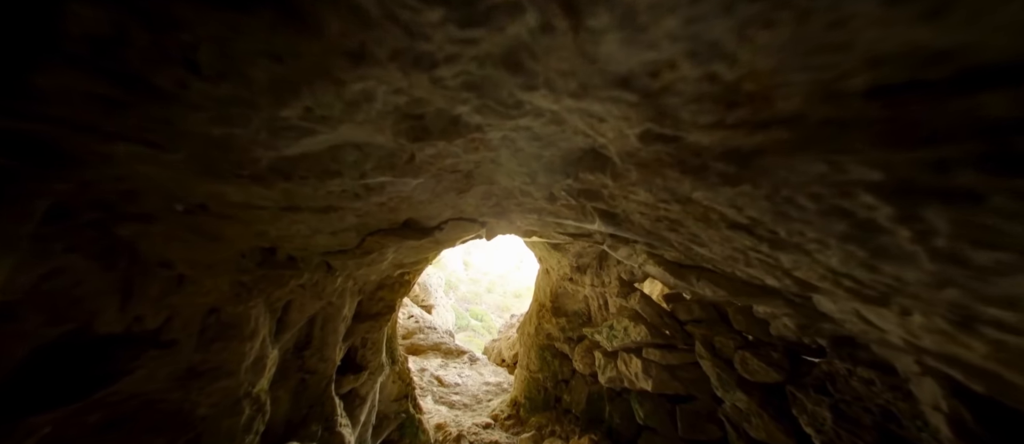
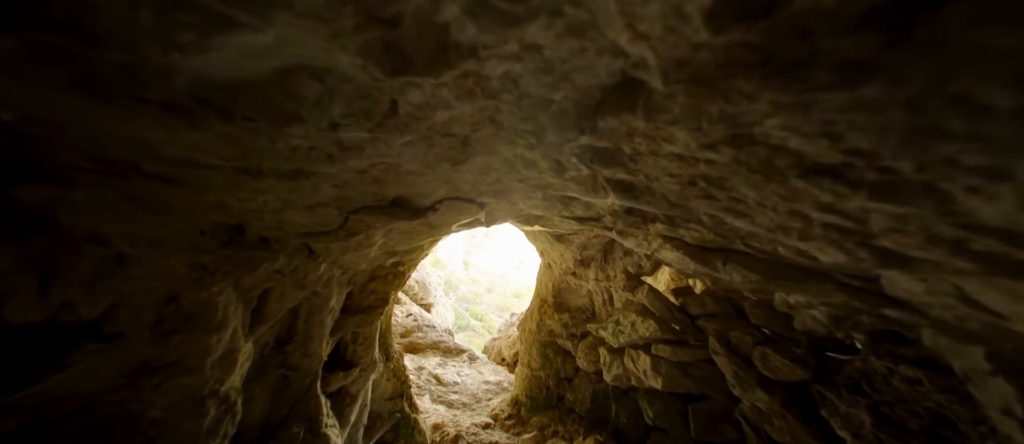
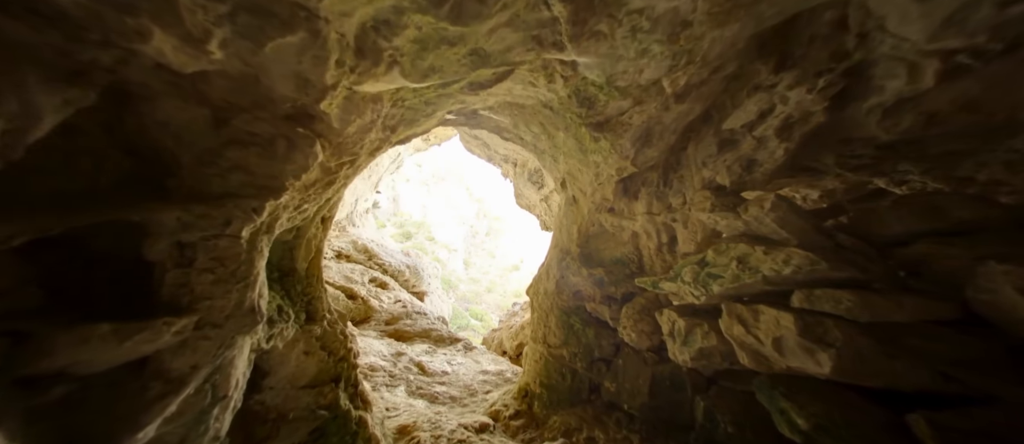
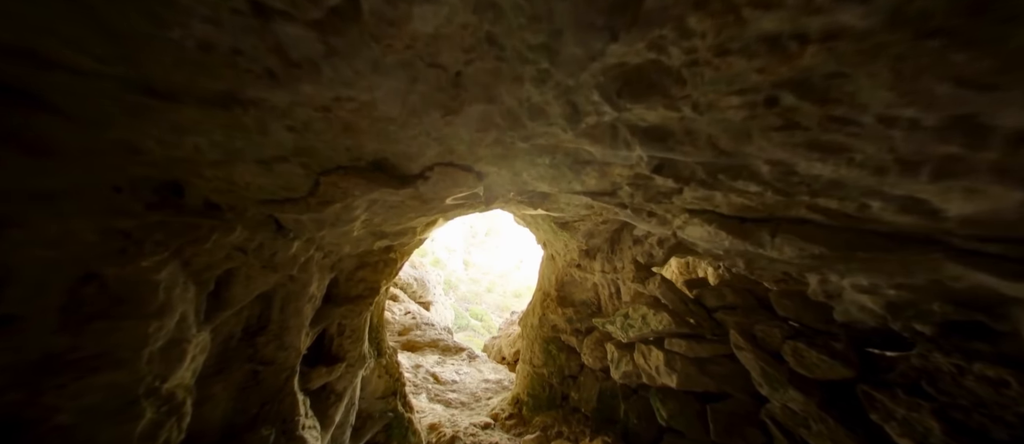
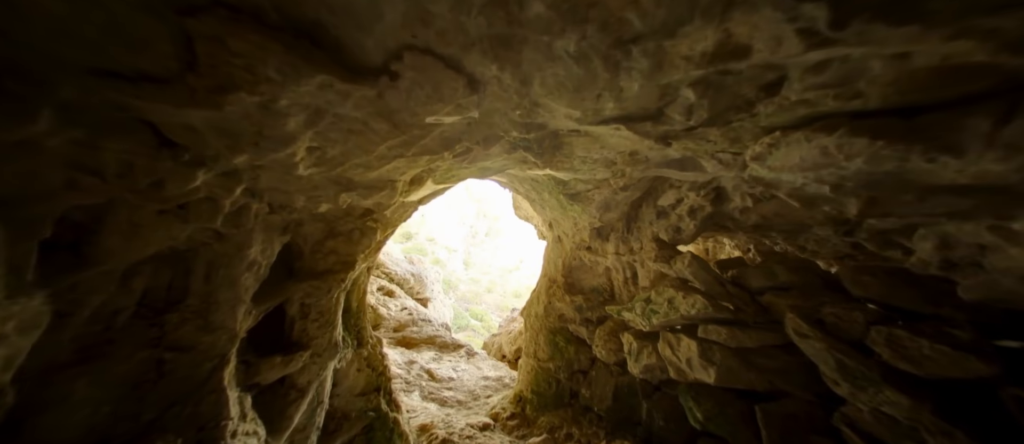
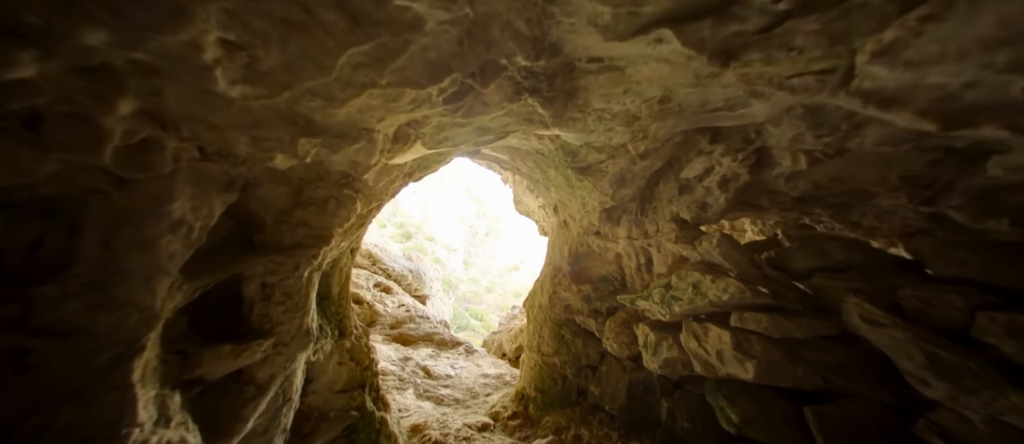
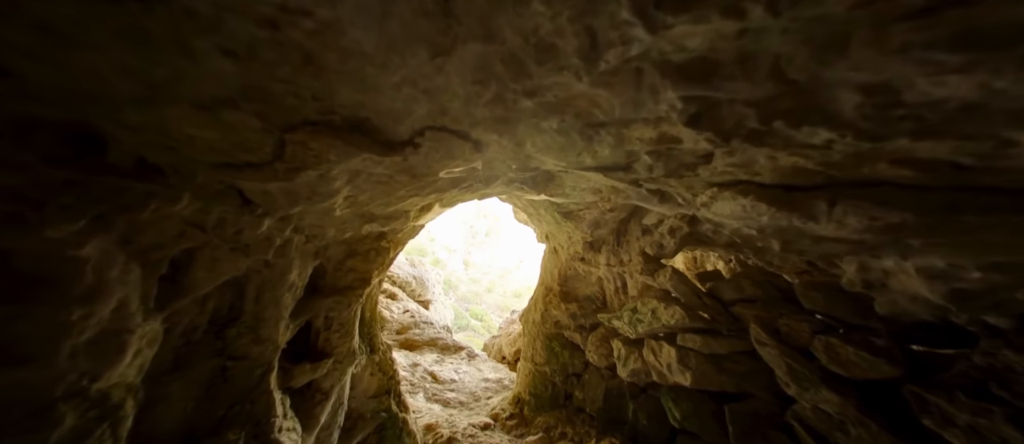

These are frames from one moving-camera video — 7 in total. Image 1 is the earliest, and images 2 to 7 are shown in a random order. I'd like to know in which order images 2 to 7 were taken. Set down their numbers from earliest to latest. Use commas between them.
2, 4, 7, 5, 6, 3
